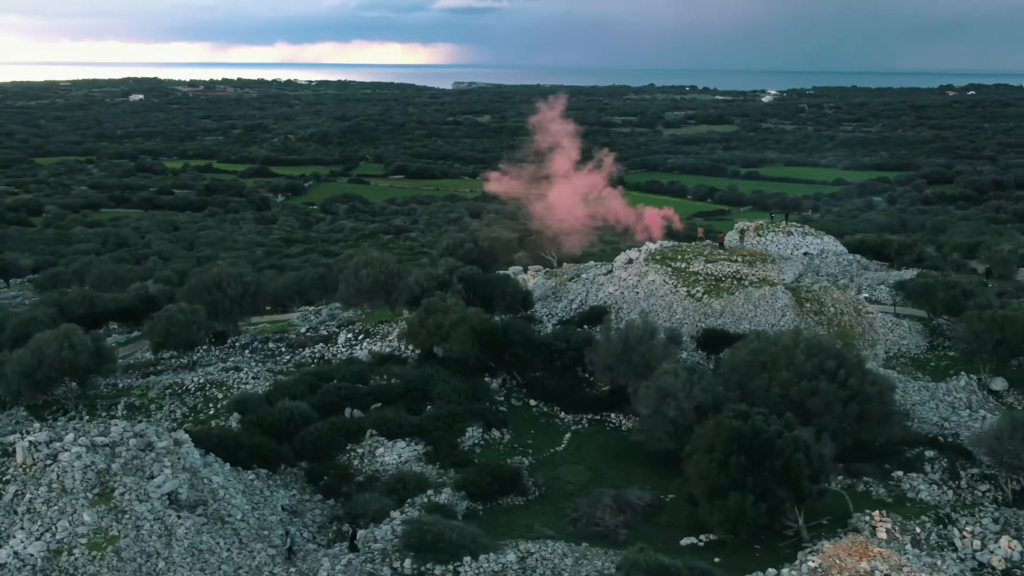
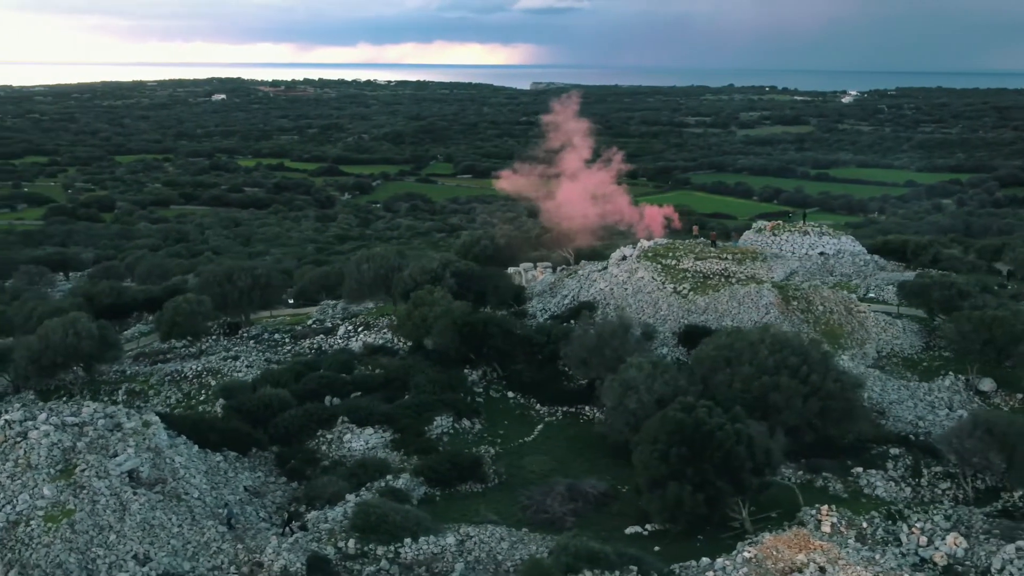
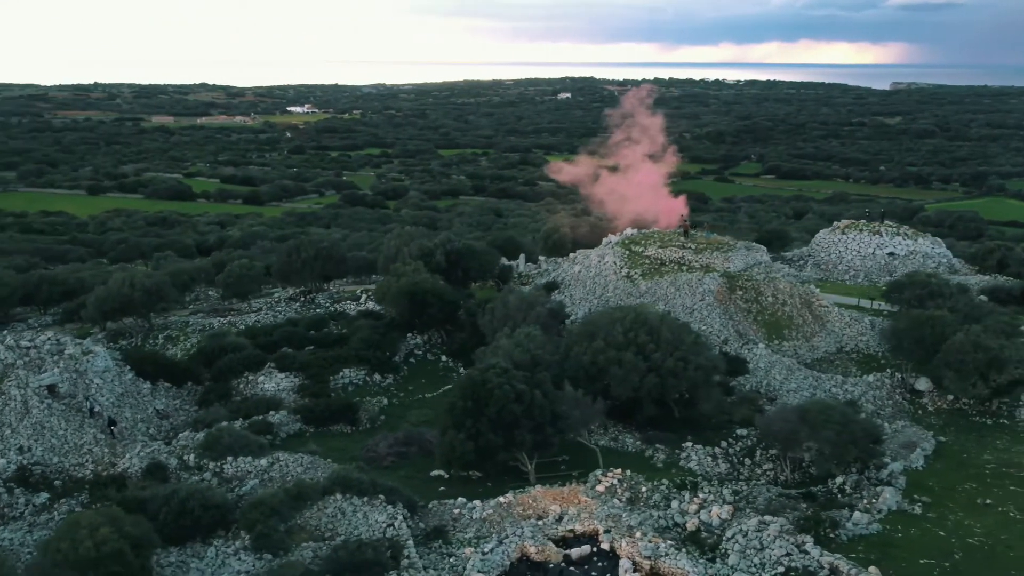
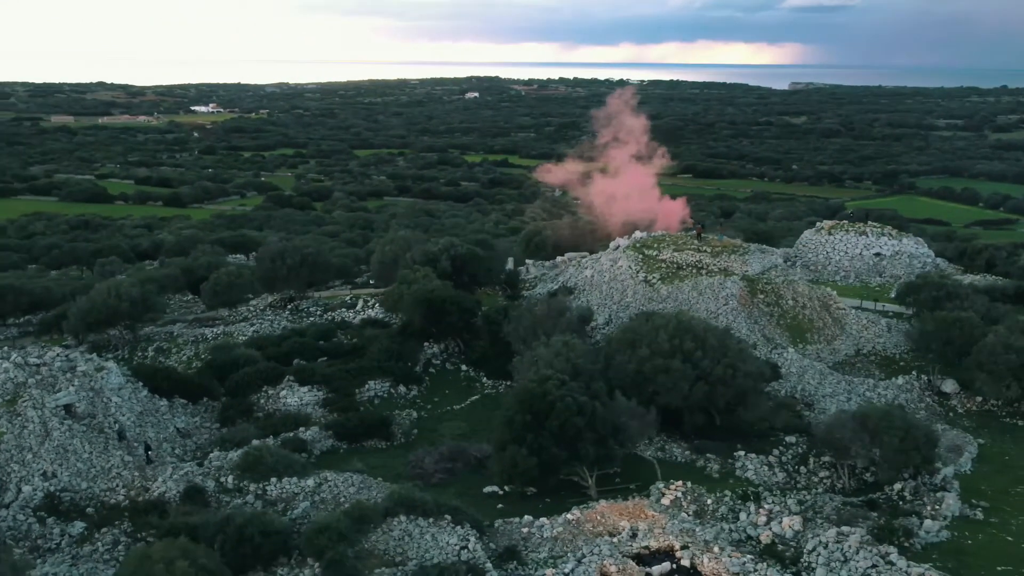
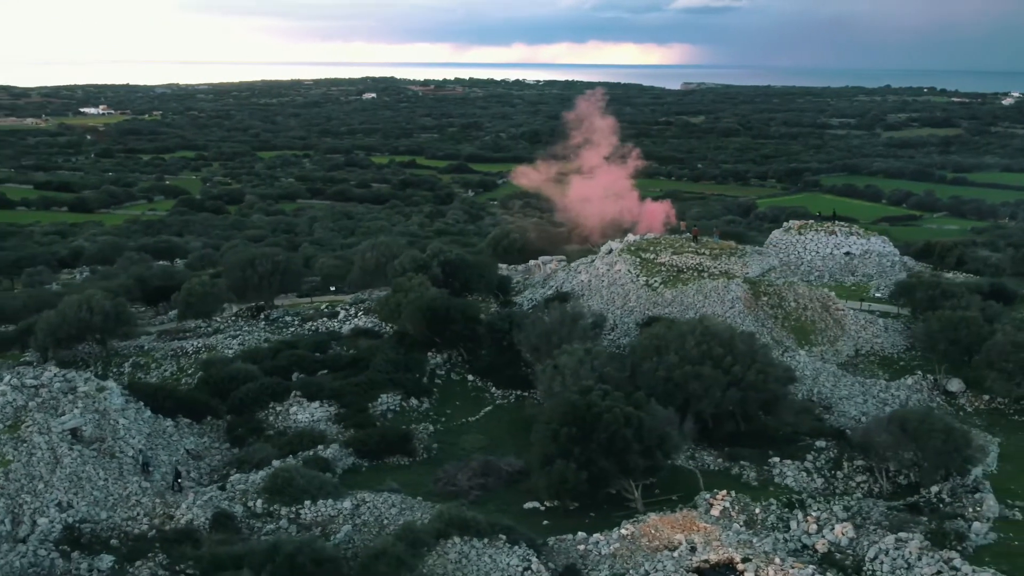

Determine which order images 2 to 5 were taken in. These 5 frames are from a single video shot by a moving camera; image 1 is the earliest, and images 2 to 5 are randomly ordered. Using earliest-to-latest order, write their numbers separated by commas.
2, 5, 4, 3
